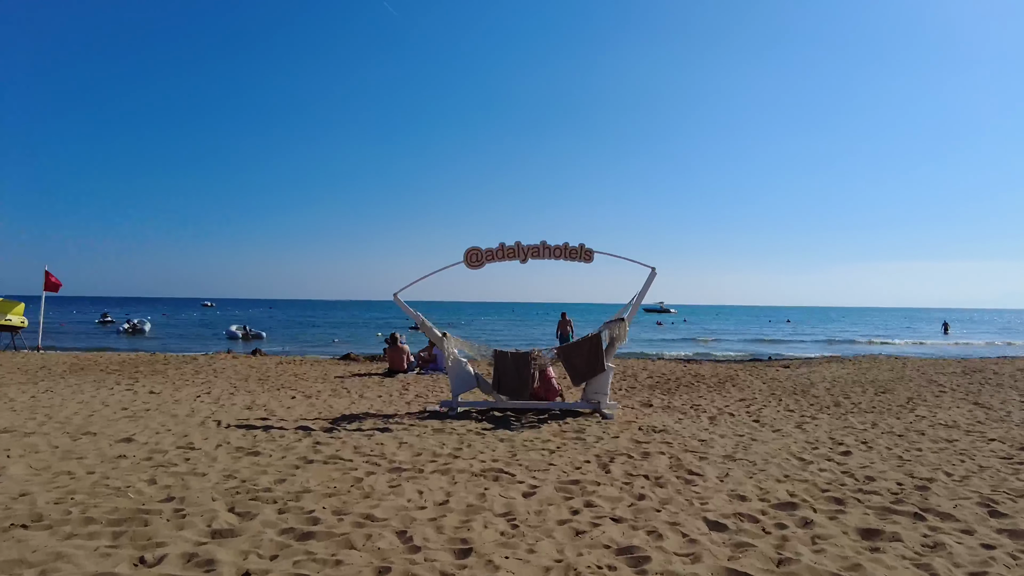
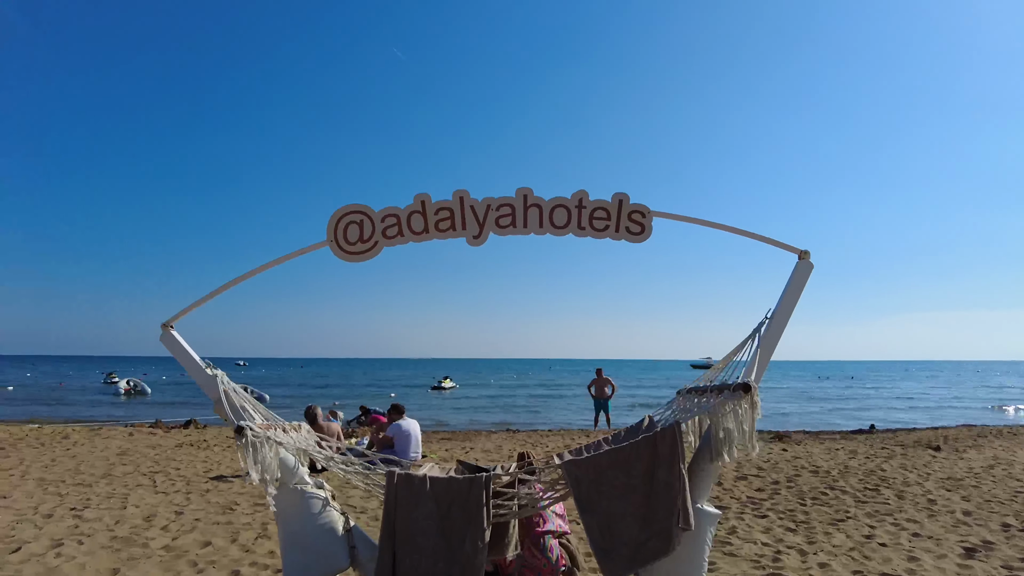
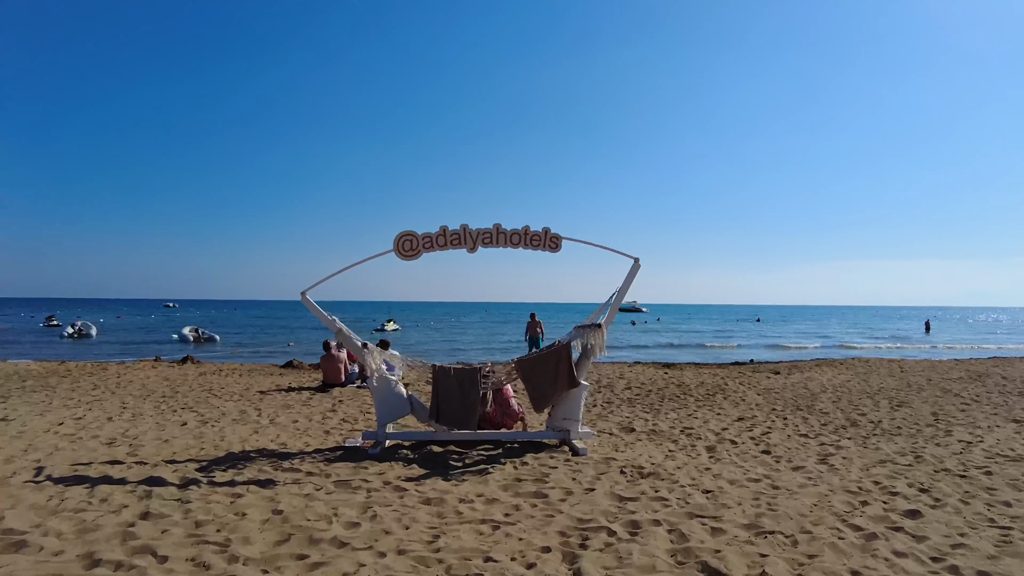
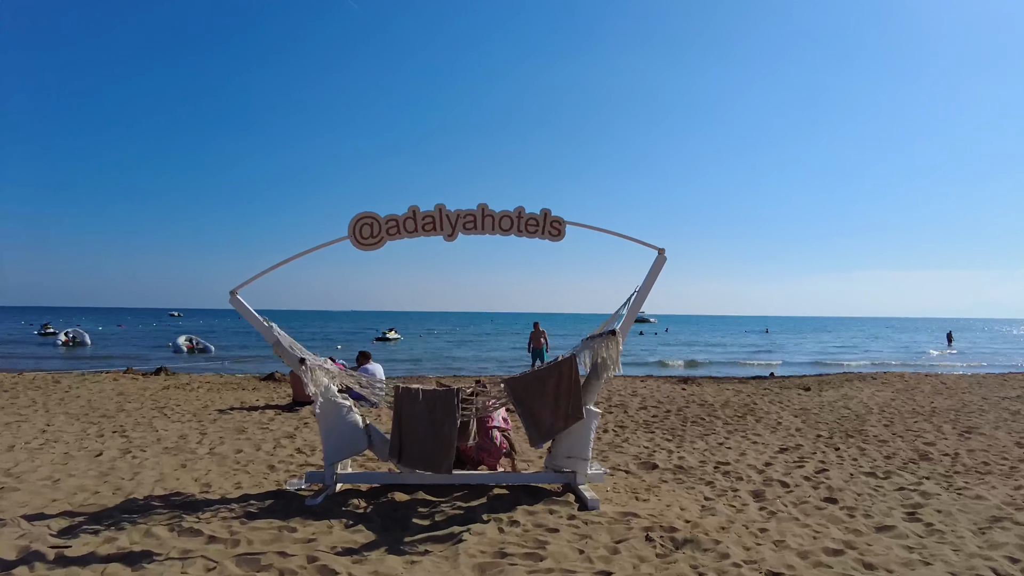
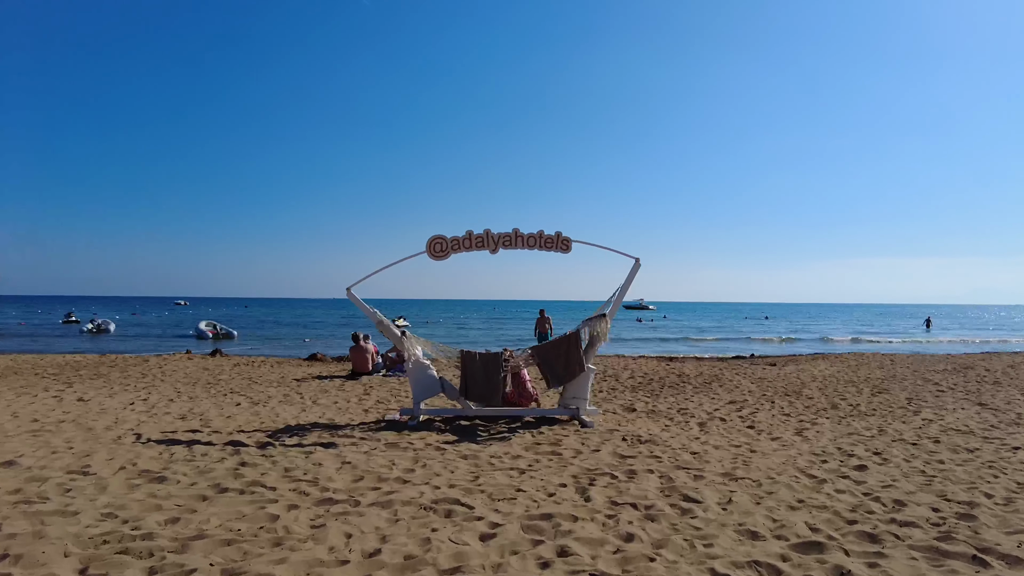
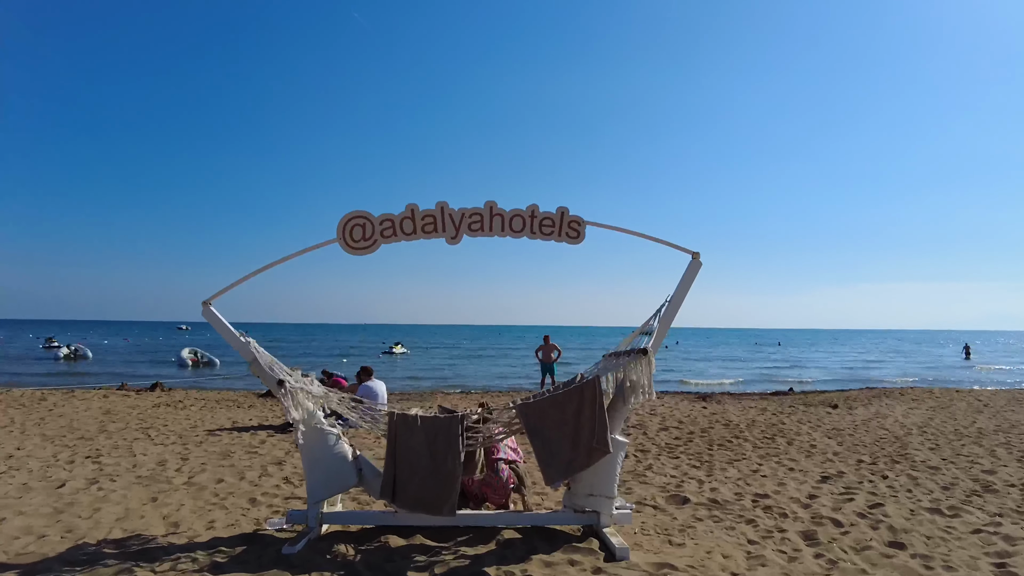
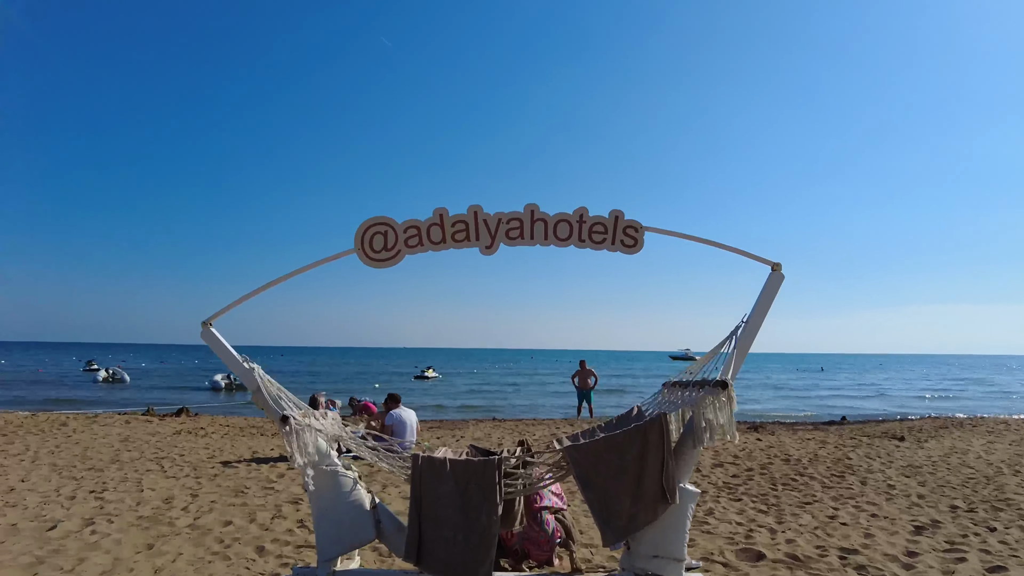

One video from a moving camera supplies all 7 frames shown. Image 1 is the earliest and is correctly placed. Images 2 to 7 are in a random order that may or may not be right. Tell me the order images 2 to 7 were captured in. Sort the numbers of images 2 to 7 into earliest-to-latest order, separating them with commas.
5, 3, 4, 6, 7, 2
